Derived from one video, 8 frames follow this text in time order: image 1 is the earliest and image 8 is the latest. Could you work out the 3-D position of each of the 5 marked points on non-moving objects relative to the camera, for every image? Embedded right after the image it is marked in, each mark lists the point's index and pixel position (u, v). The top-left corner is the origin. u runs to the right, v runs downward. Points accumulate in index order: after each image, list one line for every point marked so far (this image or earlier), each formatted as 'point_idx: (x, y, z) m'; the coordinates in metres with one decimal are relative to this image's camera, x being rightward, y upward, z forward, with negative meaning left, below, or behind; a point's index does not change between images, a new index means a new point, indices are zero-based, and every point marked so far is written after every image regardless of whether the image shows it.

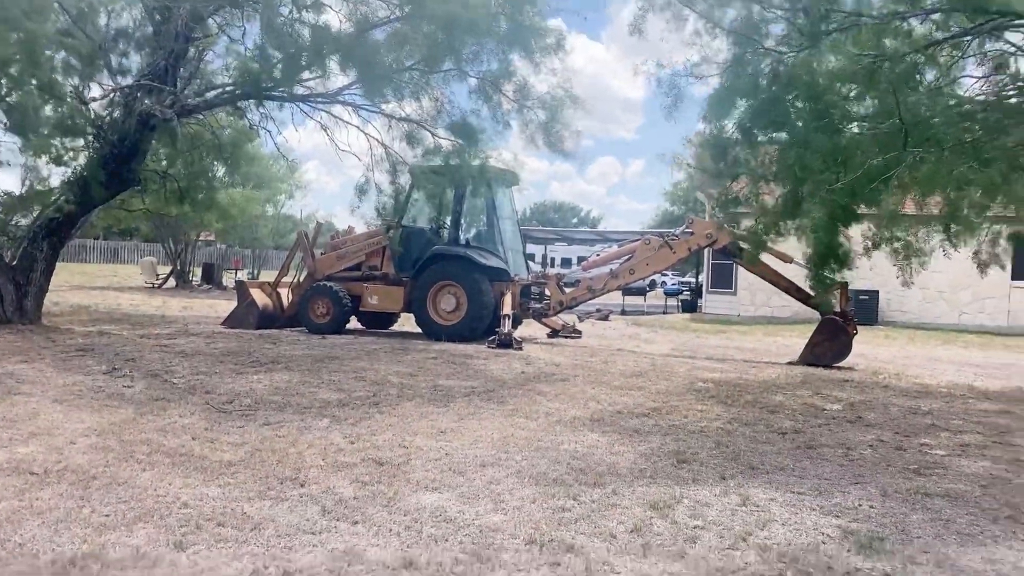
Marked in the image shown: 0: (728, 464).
0: (+1.2, -1.0, +4.9) m
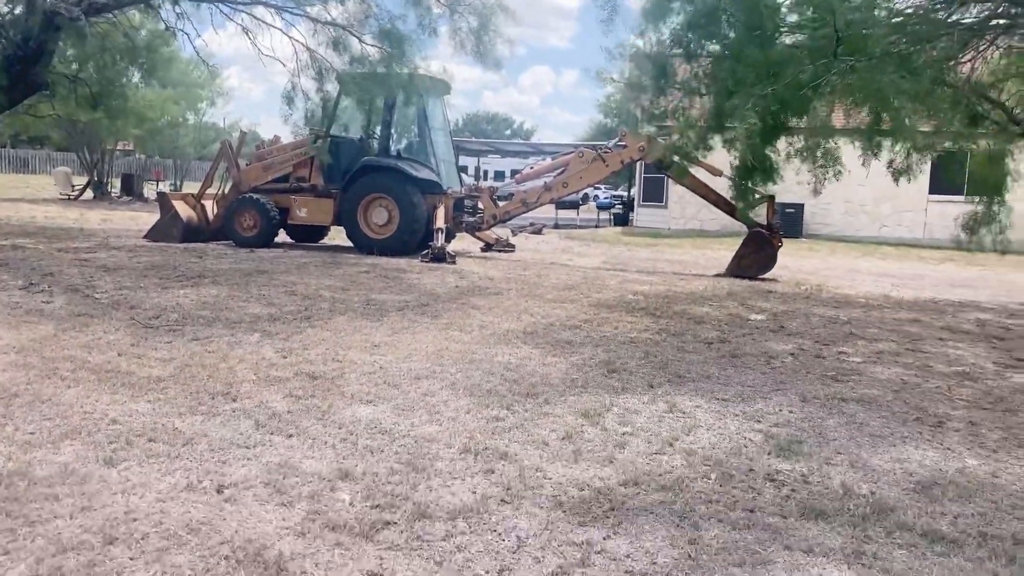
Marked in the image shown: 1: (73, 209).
0: (+0.8, -0.5, +5.0) m
1: (-9.4, +1.7, +18.3) m
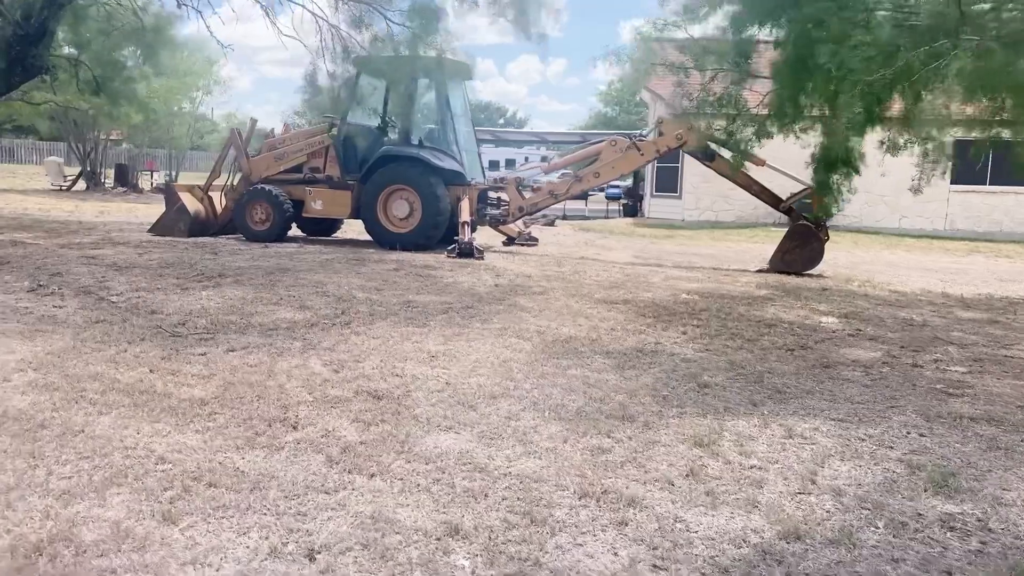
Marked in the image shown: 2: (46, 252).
0: (+1.3, -0.5, +4.5) m
1: (-9.1, +1.8, +17.6) m
2: (-4.4, +0.3, +8.0) m
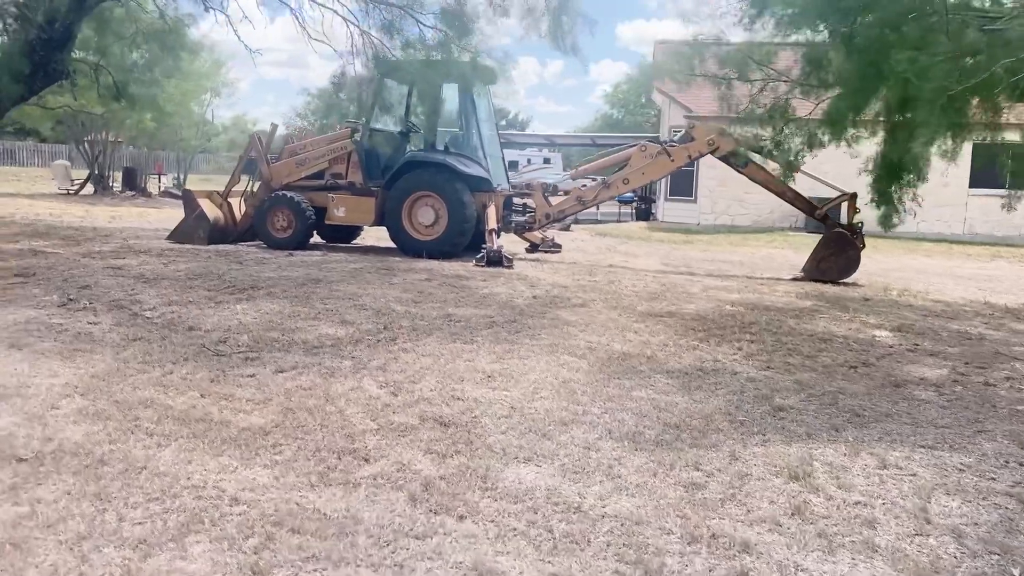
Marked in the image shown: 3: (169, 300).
0: (+1.6, -0.6, +4.3) m
1: (-8.8, +1.7, +17.4) m
2: (-4.0, +0.2, +7.8) m
3: (-2.5, -0.1, +6.2) m
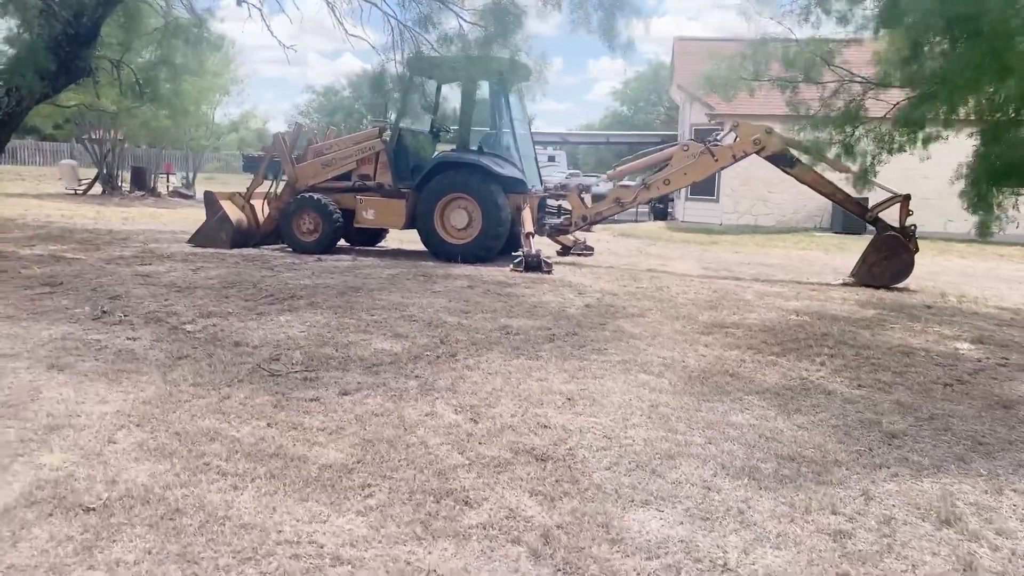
0: (+2.0, -0.7, +3.9) m
1: (-8.4, +1.6, +17.0) m
2: (-3.6, +0.2, +7.4) m
3: (-2.0, -0.2, +5.8) m
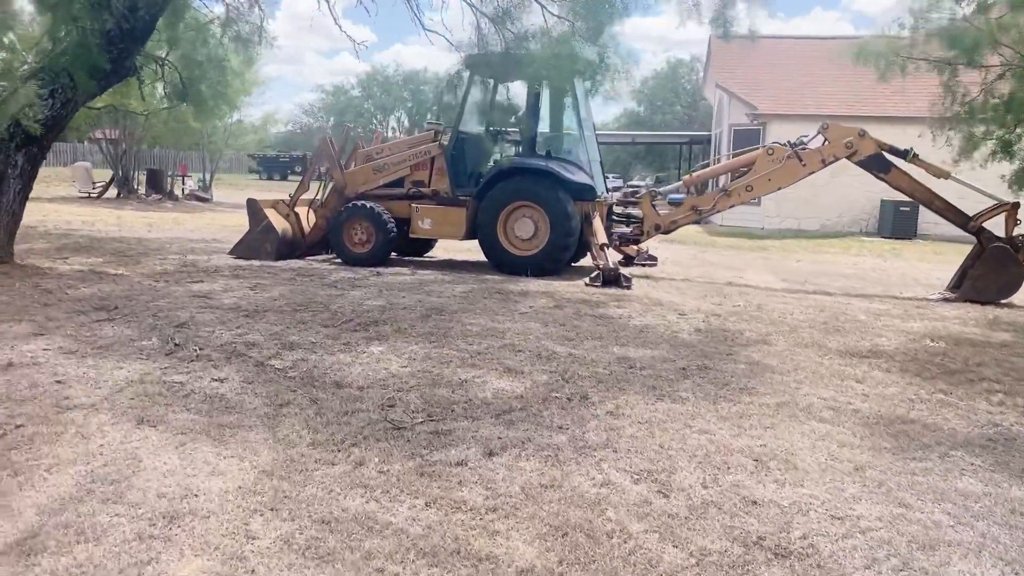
0: (+2.7, -0.8, +3.3) m
1: (-7.8, +1.5, +16.3) m
2: (-2.9, 0.0, +6.8) m
3: (-1.3, -0.3, +5.1) m
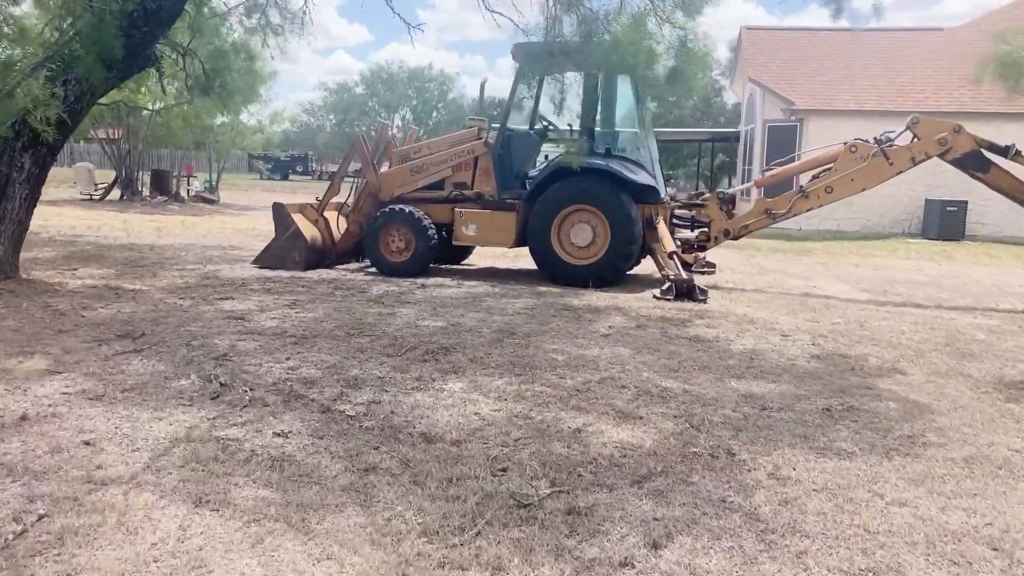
0: (+3.3, -1.0, +2.5) m
1: (-7.3, +1.4, +15.5) m
2: (-2.4, -0.1, +5.9) m
3: (-0.8, -0.5, +4.3) m
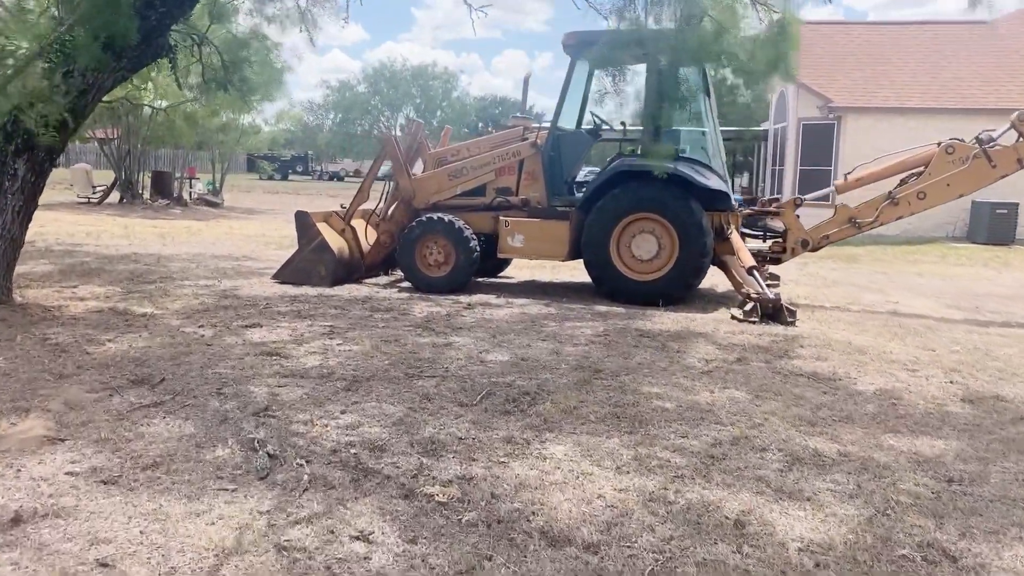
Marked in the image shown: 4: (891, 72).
0: (+3.7, -1.1, +1.6) m
1: (-6.9, +1.2, +14.6) m
2: (-1.9, -0.3, +5.1) m
3: (-0.3, -0.6, +3.4) m
4: (+7.2, +4.1, +16.2) m
